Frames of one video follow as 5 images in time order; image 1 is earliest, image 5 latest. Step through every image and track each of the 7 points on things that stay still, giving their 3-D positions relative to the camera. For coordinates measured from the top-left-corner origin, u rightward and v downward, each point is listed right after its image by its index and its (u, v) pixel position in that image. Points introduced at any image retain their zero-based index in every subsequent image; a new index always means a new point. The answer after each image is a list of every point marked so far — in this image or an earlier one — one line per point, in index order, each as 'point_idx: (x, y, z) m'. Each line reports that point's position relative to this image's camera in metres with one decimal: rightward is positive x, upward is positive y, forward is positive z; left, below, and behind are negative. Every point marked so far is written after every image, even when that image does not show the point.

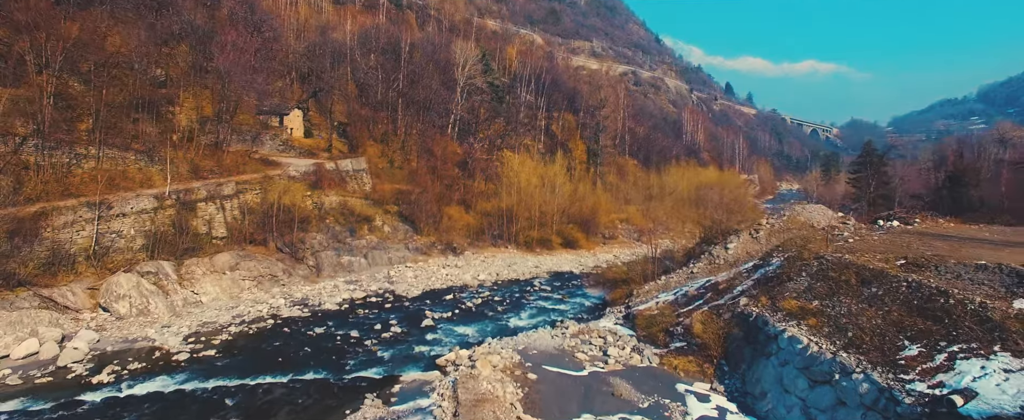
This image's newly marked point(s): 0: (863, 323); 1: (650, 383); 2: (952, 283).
0: (+7.0, -2.3, +12.1) m
1: (+3.3, -4.2, +14.5) m
2: (+8.7, -1.4, +12.0) m
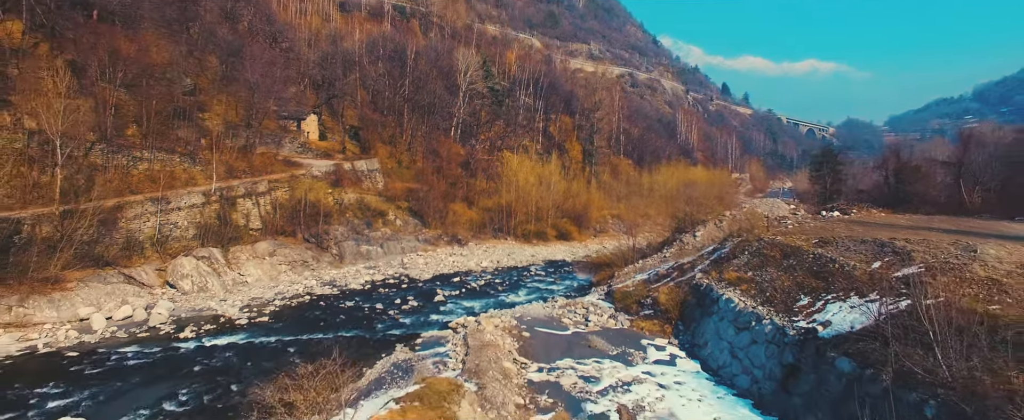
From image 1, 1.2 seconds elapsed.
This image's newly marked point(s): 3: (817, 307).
0: (+7.0, -2.0, +15.9) m
1: (+3.3, -3.9, +18.3) m
2: (+8.6, -1.1, +15.8) m
3: (+6.9, -2.2, +13.8) m
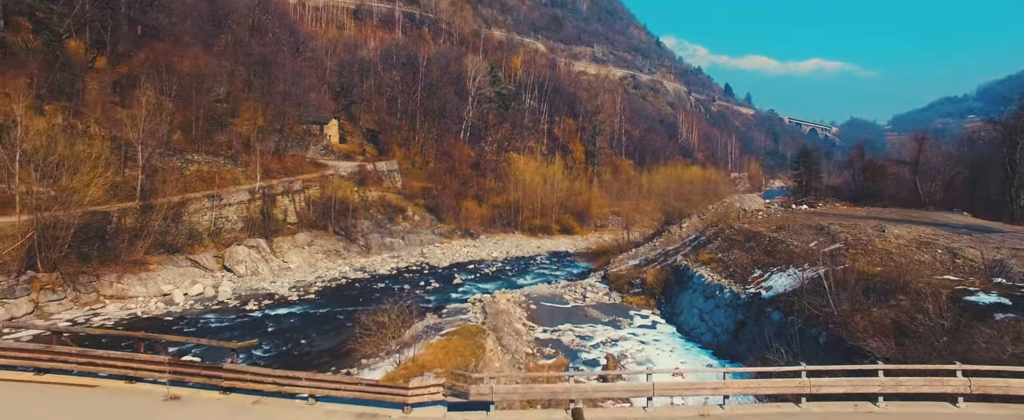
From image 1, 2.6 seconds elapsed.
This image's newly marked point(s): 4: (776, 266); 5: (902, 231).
0: (+7.3, -1.7, +19.5) m
1: (+3.6, -3.6, +21.9) m
2: (+8.9, -0.8, +19.4) m
3: (+7.2, -1.9, +17.3) m
4: (+7.6, -1.6, +17.5) m
5: (+11.0, -0.6, +17.0) m
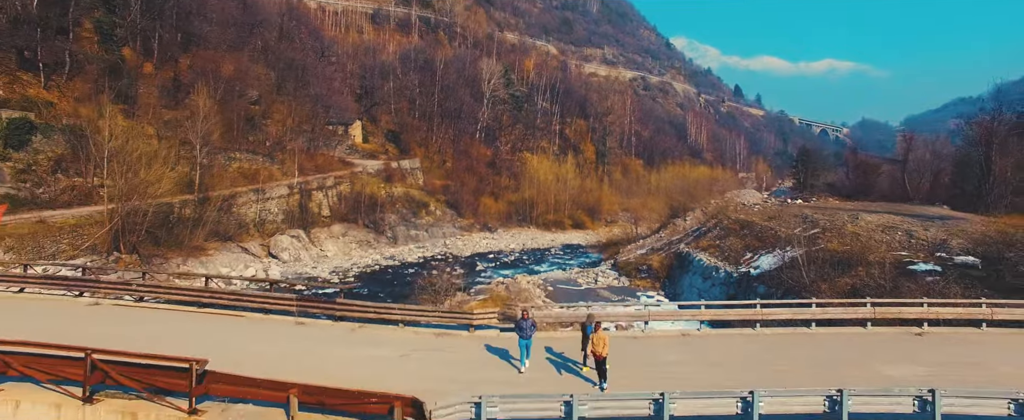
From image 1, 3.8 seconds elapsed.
0: (+8.0, -1.4, +22.0) m
1: (+4.4, -3.3, +24.4) m
2: (+9.7, -0.5, +21.9) m
3: (+7.9, -1.6, +19.9) m
4: (+8.4, -1.3, +20.0) m
5: (+11.7, -0.3, +19.5) m
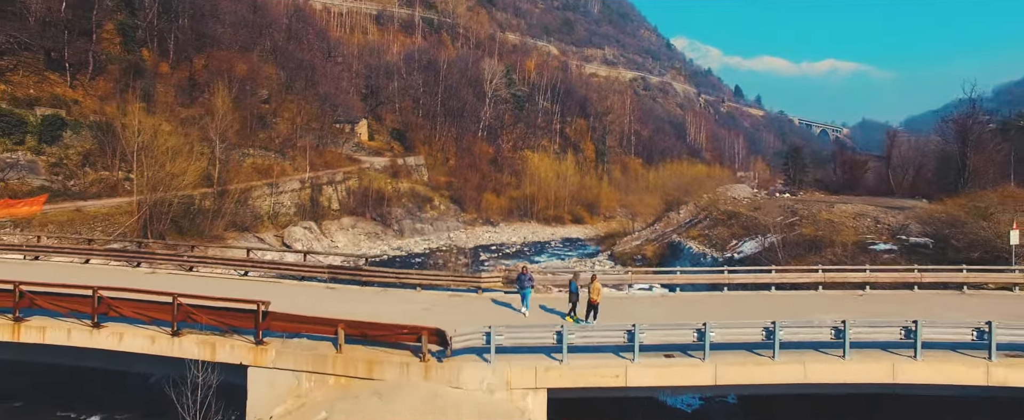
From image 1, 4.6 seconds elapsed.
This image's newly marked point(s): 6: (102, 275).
0: (+8.1, -1.0, +23.5) m
1: (+4.5, -2.9, +26.0) m
2: (+9.8, -0.2, +23.4) m
3: (+8.0, -1.2, +21.4) m
4: (+8.4, -1.0, +21.5) m
5: (+11.8, +0.1, +21.0) m
6: (-8.9, -1.5, +13.0) m
